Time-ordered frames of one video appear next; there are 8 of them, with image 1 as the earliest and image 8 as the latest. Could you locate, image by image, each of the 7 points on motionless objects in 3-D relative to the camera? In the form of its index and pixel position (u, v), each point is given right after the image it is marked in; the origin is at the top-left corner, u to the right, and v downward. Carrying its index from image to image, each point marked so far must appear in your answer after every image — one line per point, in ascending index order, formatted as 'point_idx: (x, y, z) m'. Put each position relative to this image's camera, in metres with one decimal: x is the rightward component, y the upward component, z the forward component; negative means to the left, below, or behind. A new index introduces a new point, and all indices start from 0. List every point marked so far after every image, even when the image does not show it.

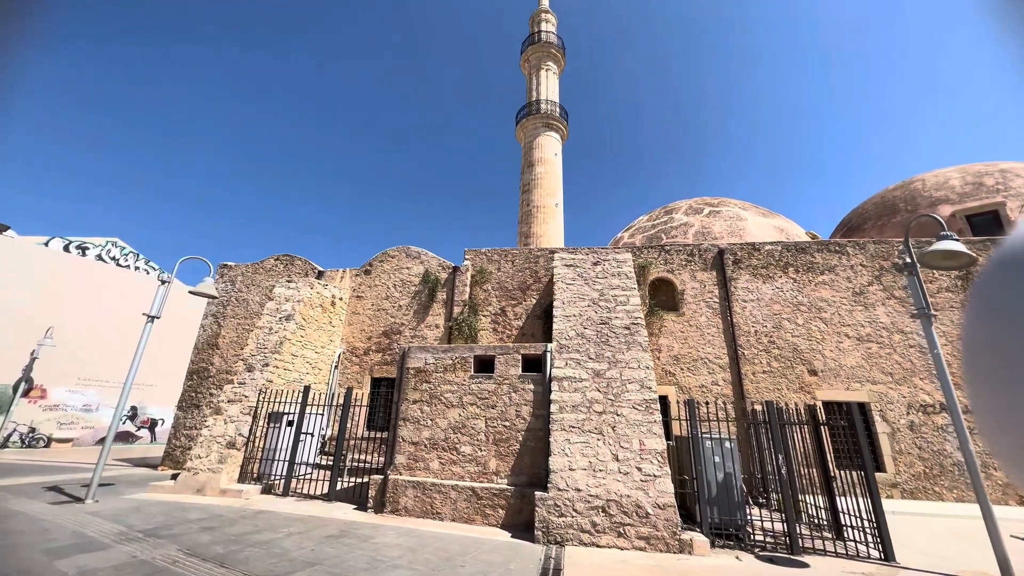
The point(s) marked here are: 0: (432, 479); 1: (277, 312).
0: (-1.4, -3.3, +6.5) m
1: (-5.7, -0.6, +9.1) m
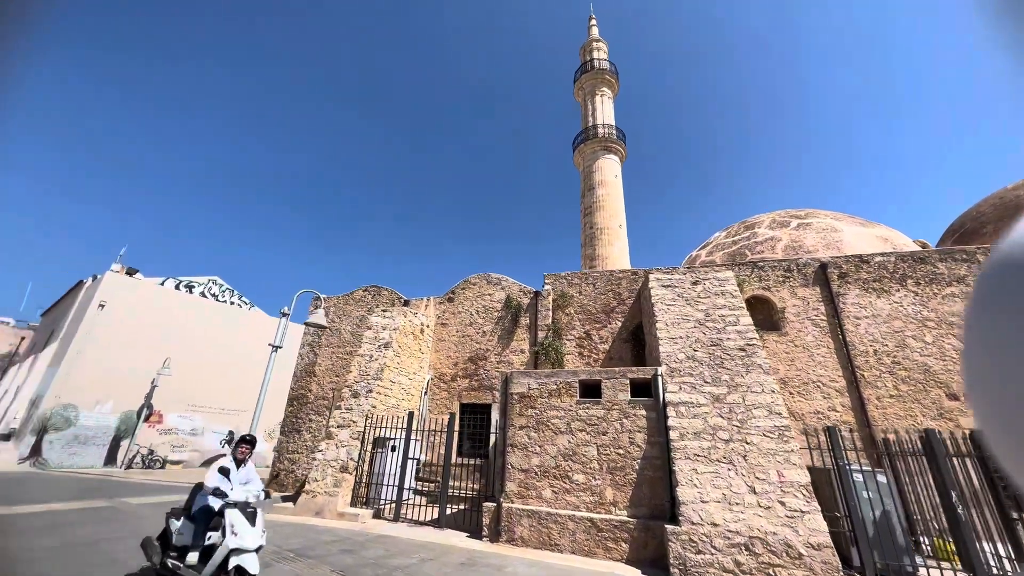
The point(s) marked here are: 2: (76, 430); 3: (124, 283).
0: (+0.6, -3.7, +6.4) m
1: (-3.4, -1.3, +9.6) m
2: (-16.7, -5.4, +14.4) m
3: (-16.6, +0.1, +16.2) m
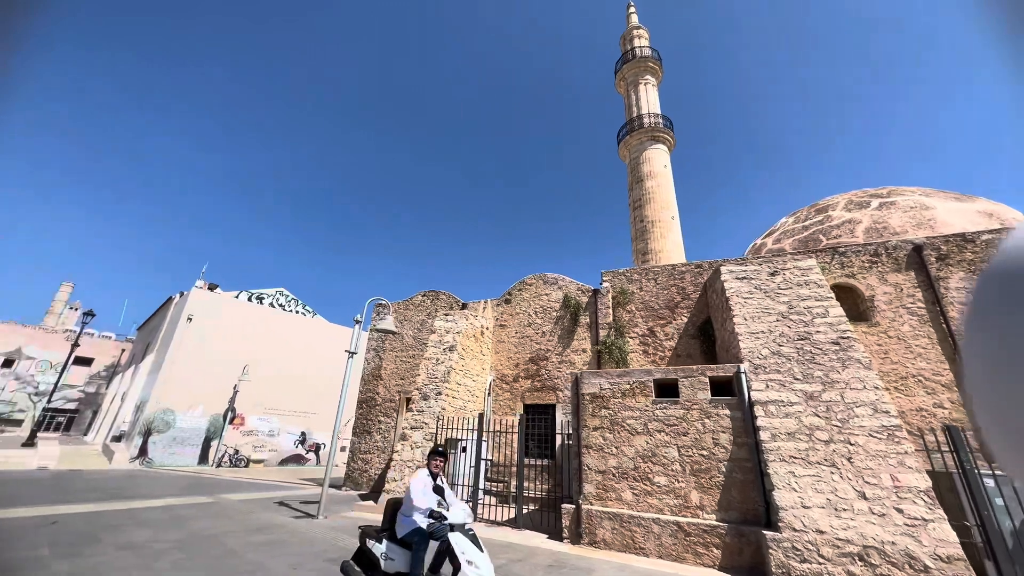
0: (+1.9, -3.7, +6.2) m
1: (-1.8, -1.5, +9.9) m
2: (-14.3, -6.1, +16.0) m
3: (-14.3, -0.5, +17.8) m
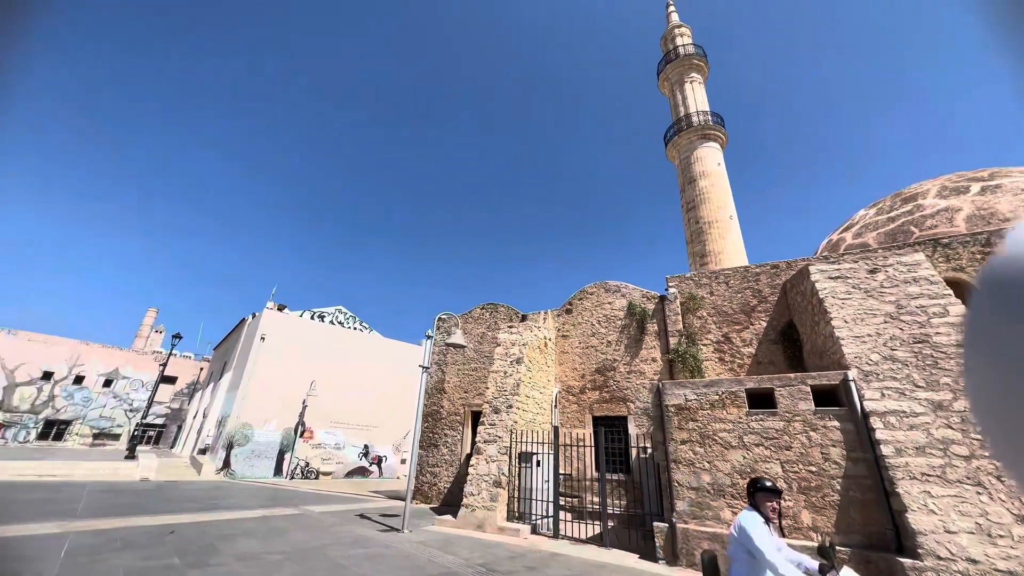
0: (+3.4, -3.8, +5.8) m
1: (-0.1, -1.8, +9.9) m
2: (-11.7, -7.1, +17.1) m
3: (-11.8, -1.6, +19.0) m
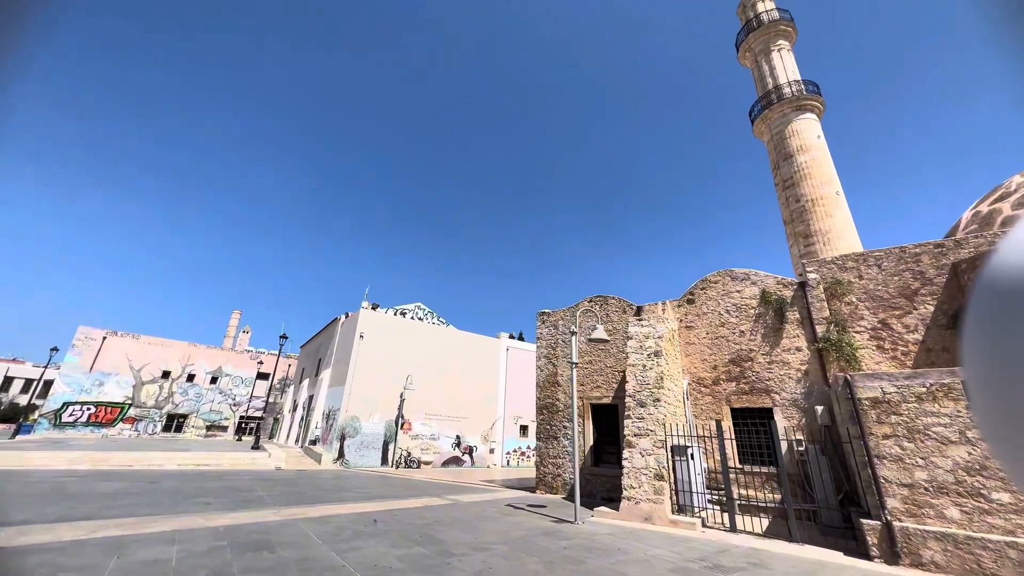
0: (+6.6, -3.5, +5.5) m
1: (+3.4, -1.6, +9.8) m
2: (-7.3, -7.1, +18.2) m
3: (-7.4, -1.6, +20.0) m
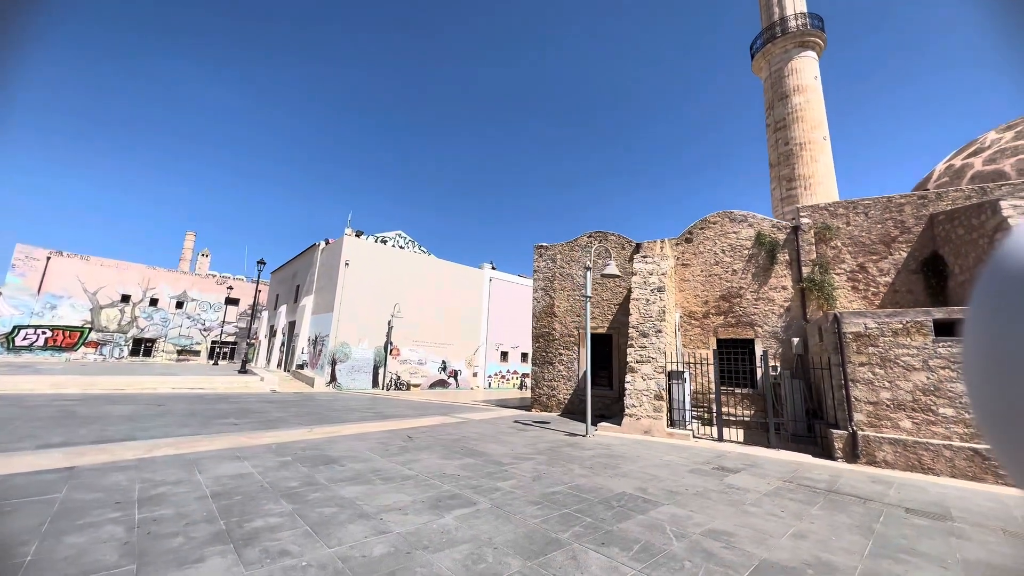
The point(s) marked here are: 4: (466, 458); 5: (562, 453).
0: (+7.2, -2.7, +6.8) m
1: (+3.7, +0.1, +10.4) m
2: (-7.9, -3.6, +18.6) m
3: (-7.9, +2.2, +19.3) m
4: (-0.7, -2.7, +6.0) m
5: (+0.9, -3.0, +6.9) m
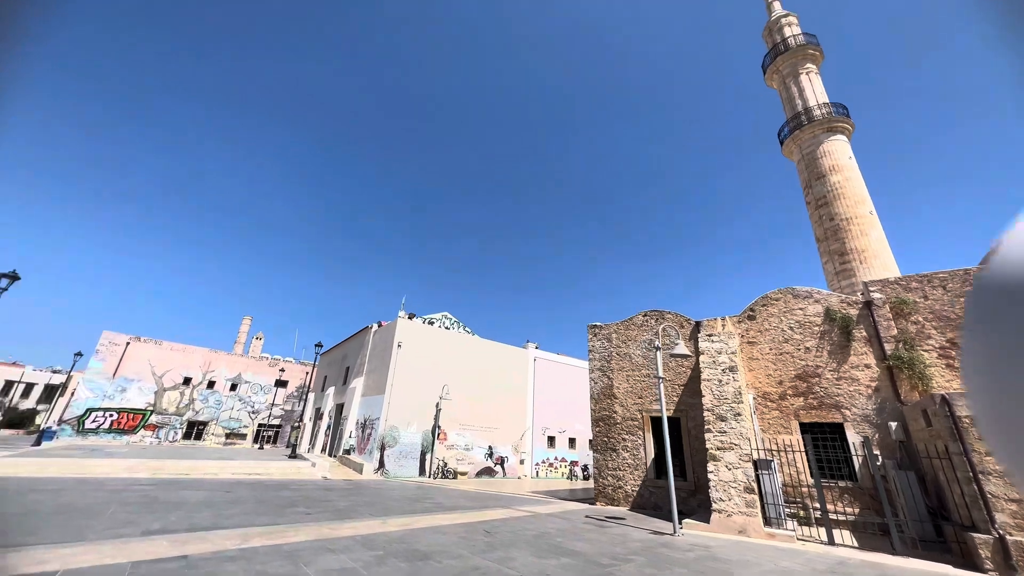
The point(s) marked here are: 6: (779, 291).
0: (+8.6, -3.9, +5.8) m
1: (+5.5, -2.0, +10.1) m
2: (-5.4, -7.6, +18.2) m
3: (-5.5, -2.1, +20.1) m
4: (+0.7, -4.0, +5.6) m
5: (+2.4, -4.4, +6.2) m
6: (+8.1, -0.1, +11.4) m
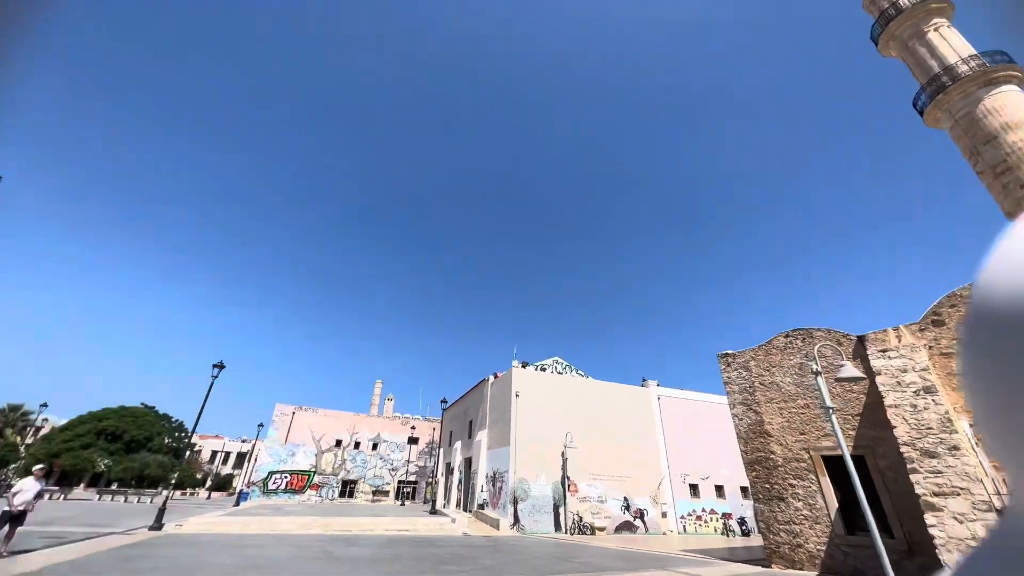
0: (+10.8, -3.1, +3.1) m
1: (+8.6, -2.2, +8.3) m
2: (+0.9, -10.1, +17.9) m
3: (+0.7, -4.8, +20.5) m
4: (+3.1, -4.4, +4.8) m
5: (+4.9, -4.6, +5.0) m
6: (+11.2, 0.0, +9.2) m
